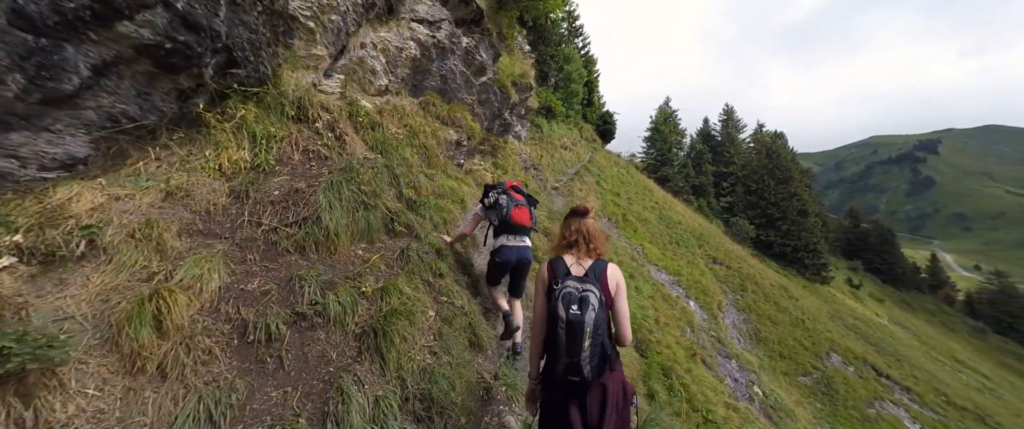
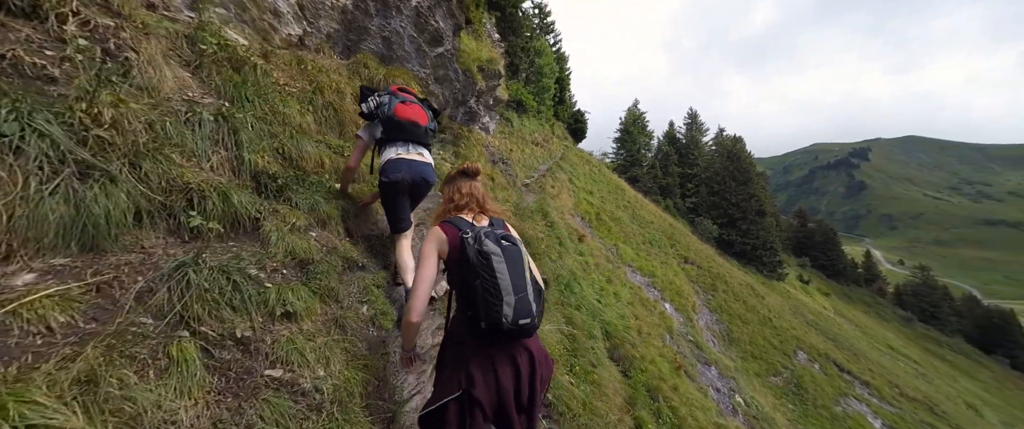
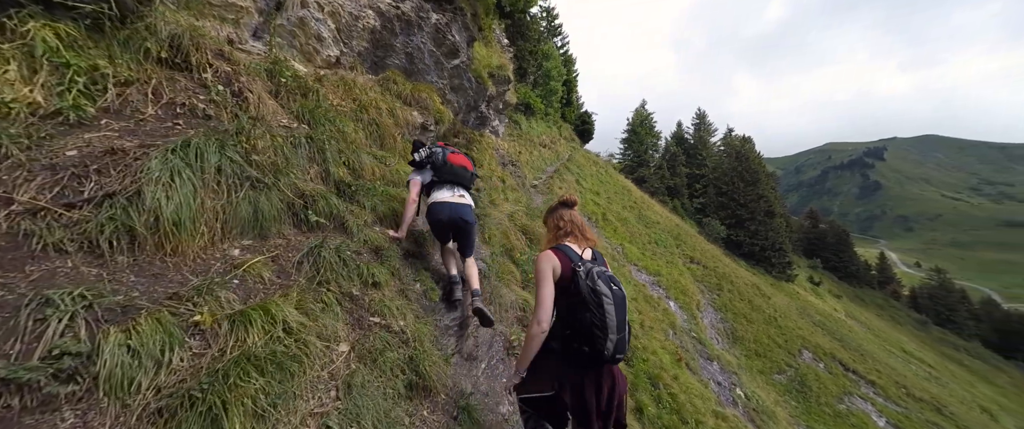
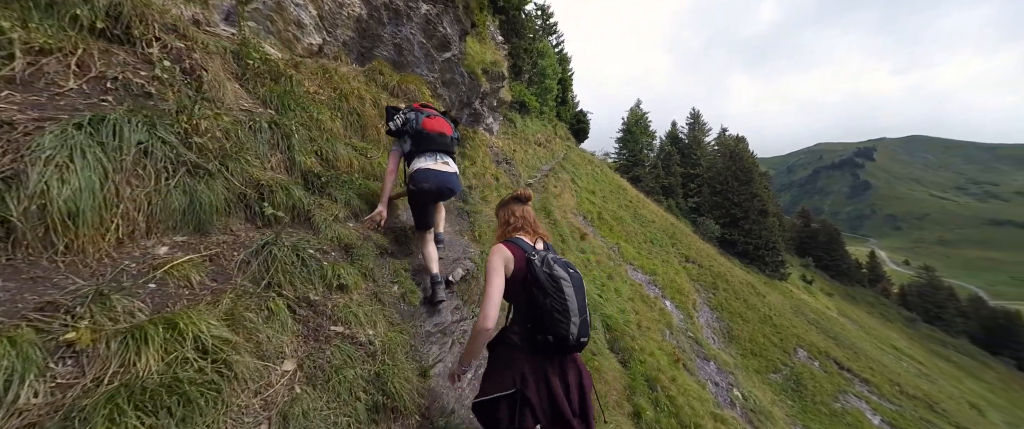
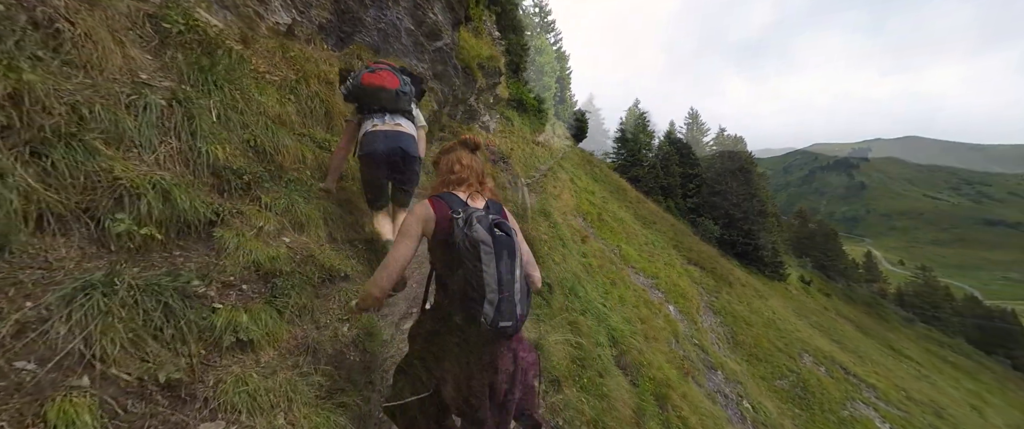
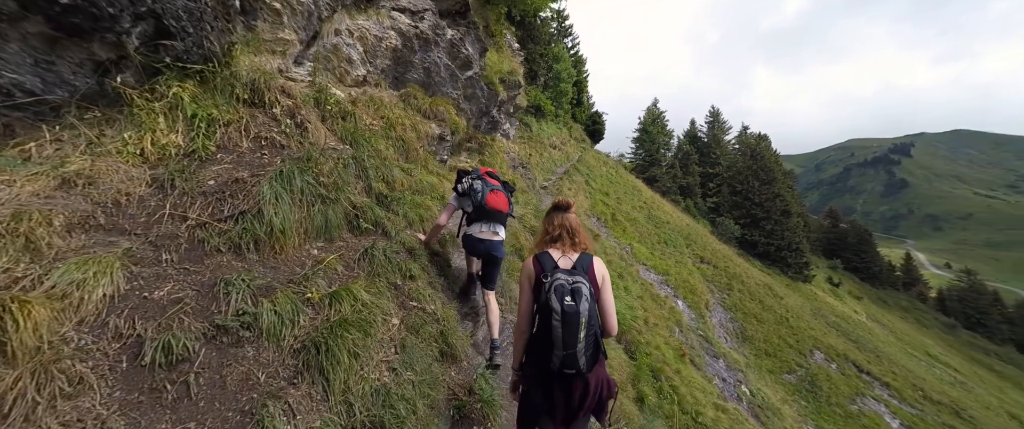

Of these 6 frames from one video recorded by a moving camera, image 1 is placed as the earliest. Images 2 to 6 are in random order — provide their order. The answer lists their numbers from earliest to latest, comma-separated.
6, 3, 4, 2, 5
